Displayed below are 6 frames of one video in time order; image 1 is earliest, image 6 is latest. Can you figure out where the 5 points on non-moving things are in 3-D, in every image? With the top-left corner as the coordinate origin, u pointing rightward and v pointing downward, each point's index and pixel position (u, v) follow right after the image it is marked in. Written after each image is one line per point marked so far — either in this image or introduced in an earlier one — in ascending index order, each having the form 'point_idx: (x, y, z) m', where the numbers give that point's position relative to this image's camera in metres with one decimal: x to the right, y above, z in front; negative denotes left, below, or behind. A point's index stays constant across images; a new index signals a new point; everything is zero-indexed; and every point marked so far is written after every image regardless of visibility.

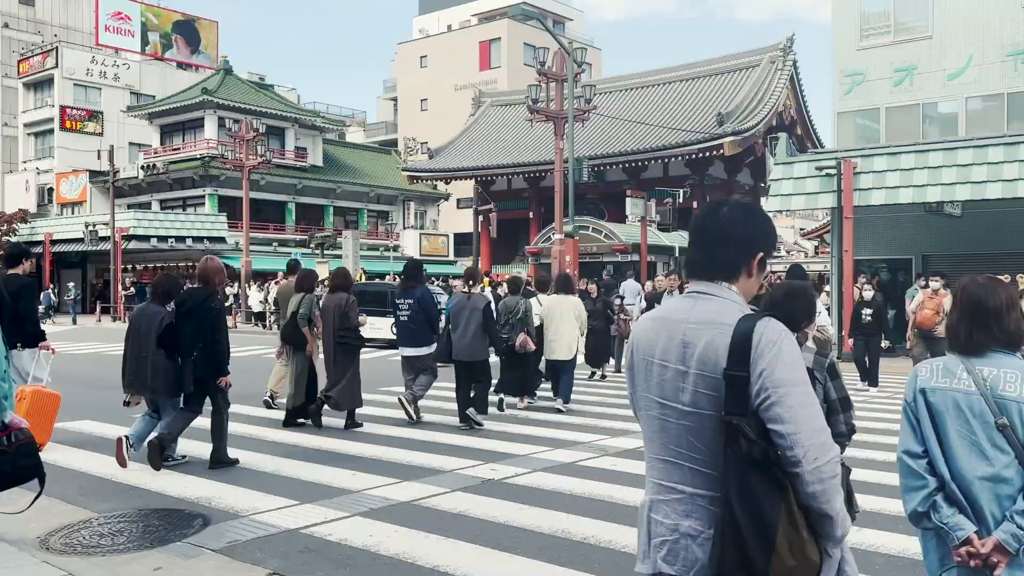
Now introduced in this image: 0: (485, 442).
0: (-0.3, -1.6, +8.9) m
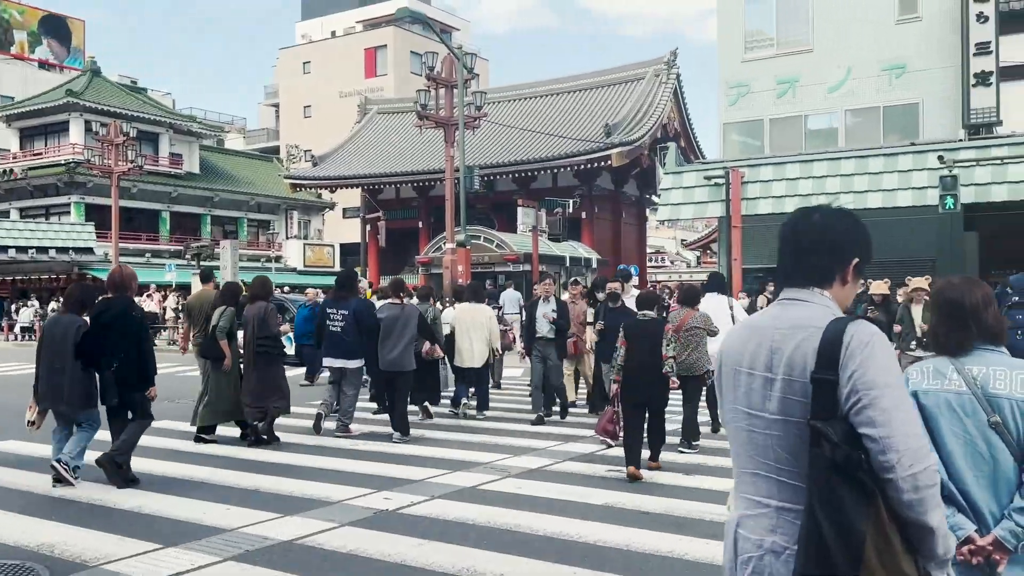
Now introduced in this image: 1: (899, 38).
0: (-1.3, -1.7, +8.2) m
1: (+8.8, +5.7, +19.8) m
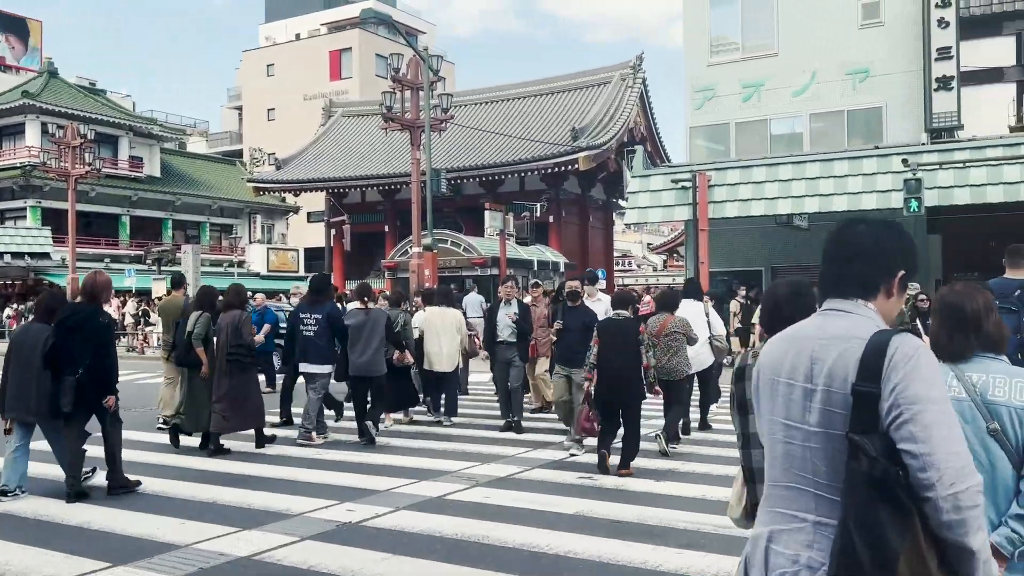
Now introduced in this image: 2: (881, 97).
0: (-1.6, -1.7, +7.9) m
1: (+8.0, +5.6, +20.0) m
2: (+8.4, +4.3, +19.8) m
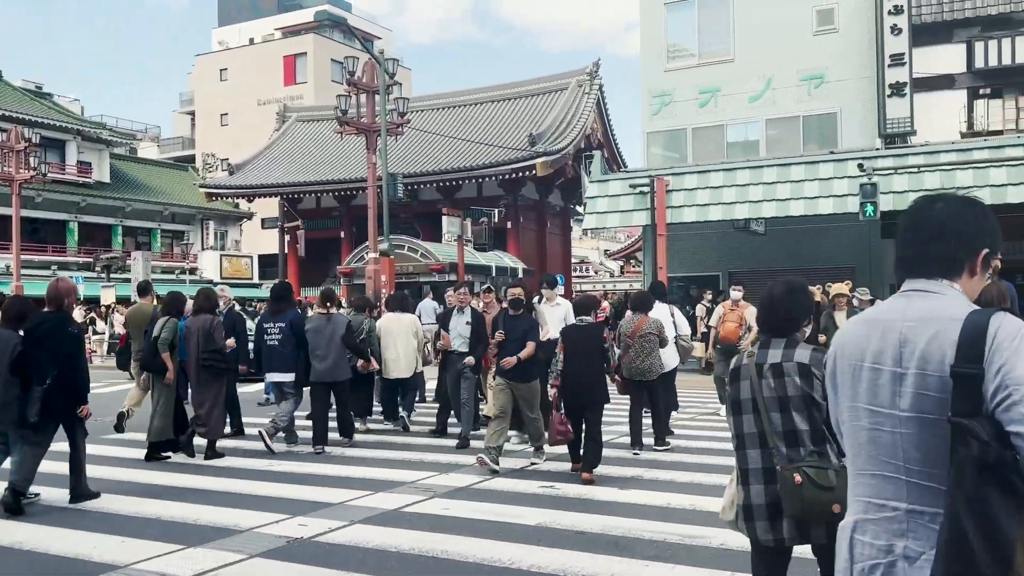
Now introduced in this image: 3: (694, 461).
0: (-1.9, -1.8, +7.6) m
1: (+7.0, +5.5, +20.1) m
2: (+7.4, +4.2, +20.0) m
3: (+1.7, -1.7, +8.4) m
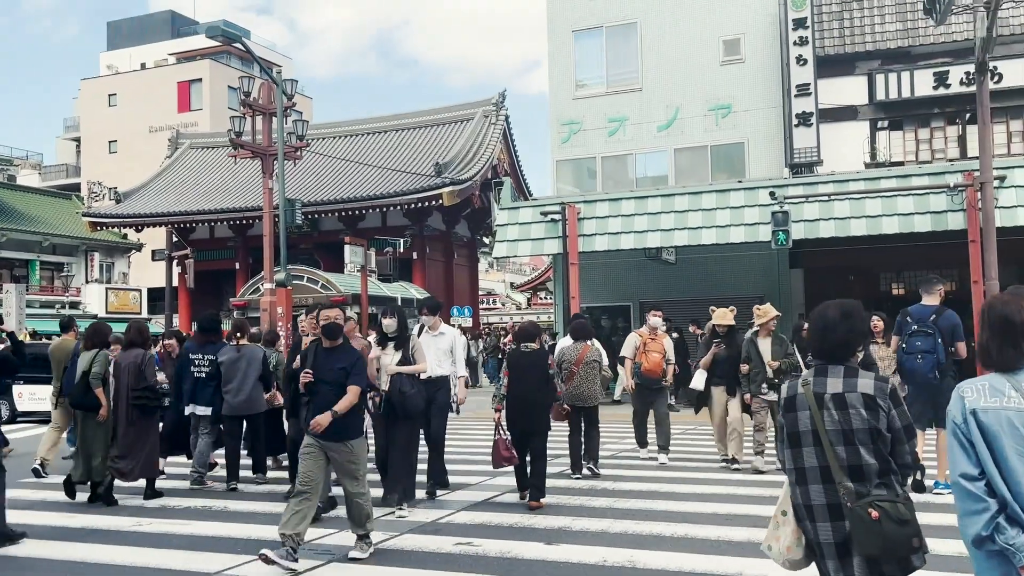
0: (-2.6, -2.0, +6.4) m
1: (+4.9, +4.8, +20.2) m
2: (+5.3, +3.6, +20.0) m
3: (+1.0, -1.9, +7.6) m
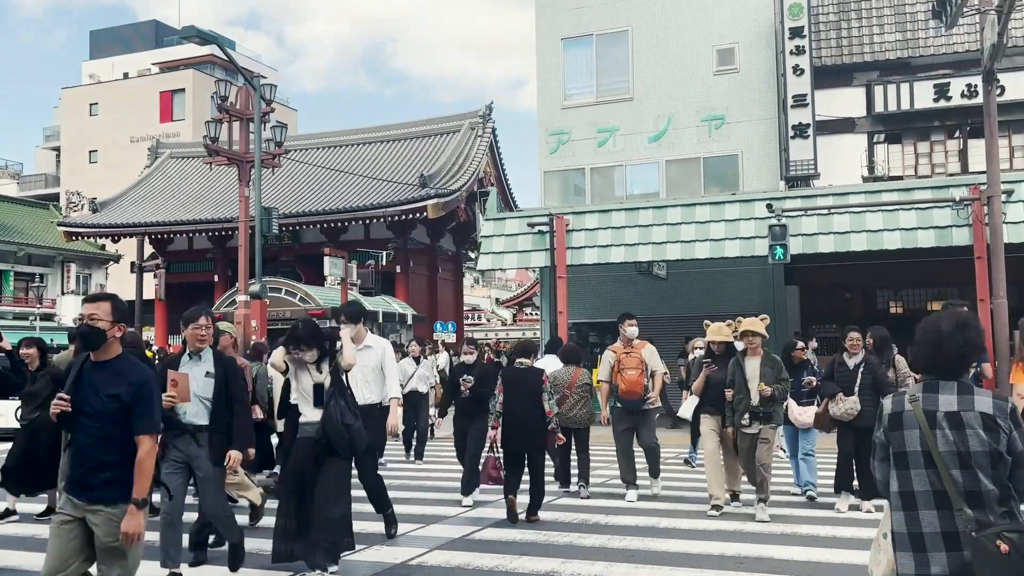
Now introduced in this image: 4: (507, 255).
0: (-2.7, -2.0, +5.6) m
1: (+4.6, +4.5, +19.6) m
2: (+5.0, +3.2, +19.4) m
3: (+0.8, -2.0, +6.8) m
4: (-0.1, +0.7, +17.9) m
